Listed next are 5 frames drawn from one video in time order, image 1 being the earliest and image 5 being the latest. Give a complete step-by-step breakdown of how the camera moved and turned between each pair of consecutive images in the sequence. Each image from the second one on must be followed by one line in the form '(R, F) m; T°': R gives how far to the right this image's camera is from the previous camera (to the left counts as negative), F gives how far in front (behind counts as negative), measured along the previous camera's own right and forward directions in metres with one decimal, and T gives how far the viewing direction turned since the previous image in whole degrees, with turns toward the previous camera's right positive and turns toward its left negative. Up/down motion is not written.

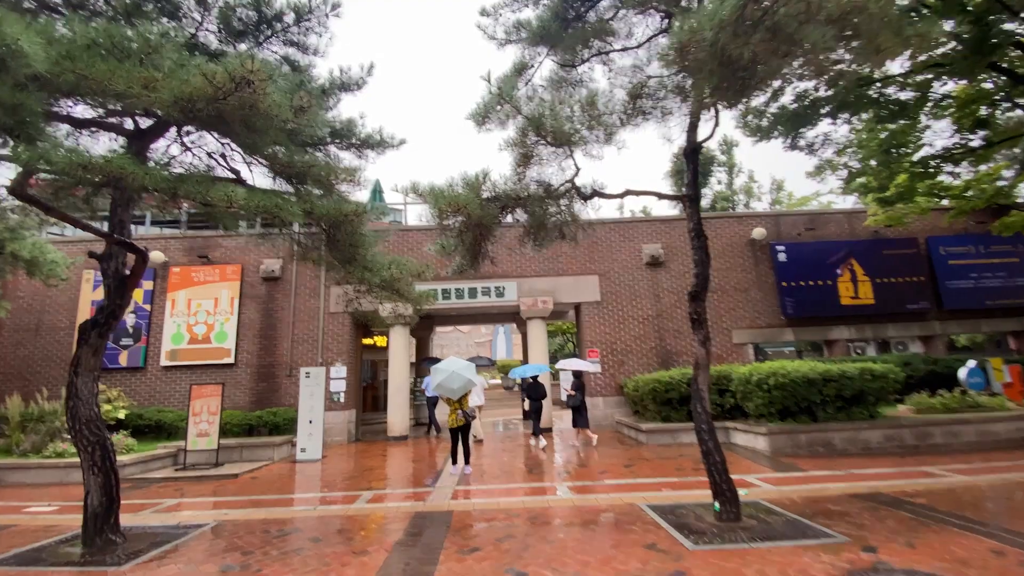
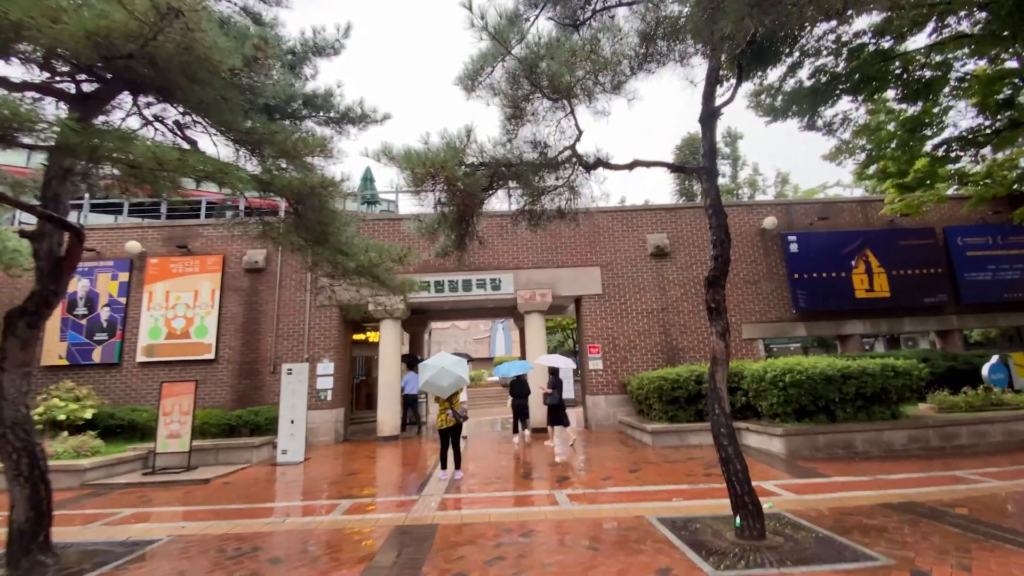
(+0.1, +0.7) m; 0°
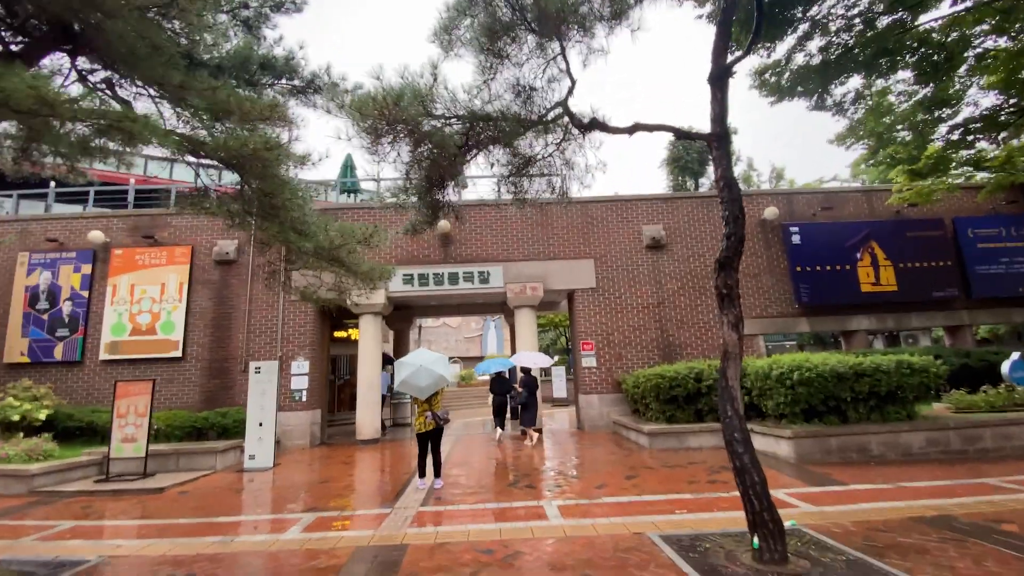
(+0.1, +0.7) m; +1°
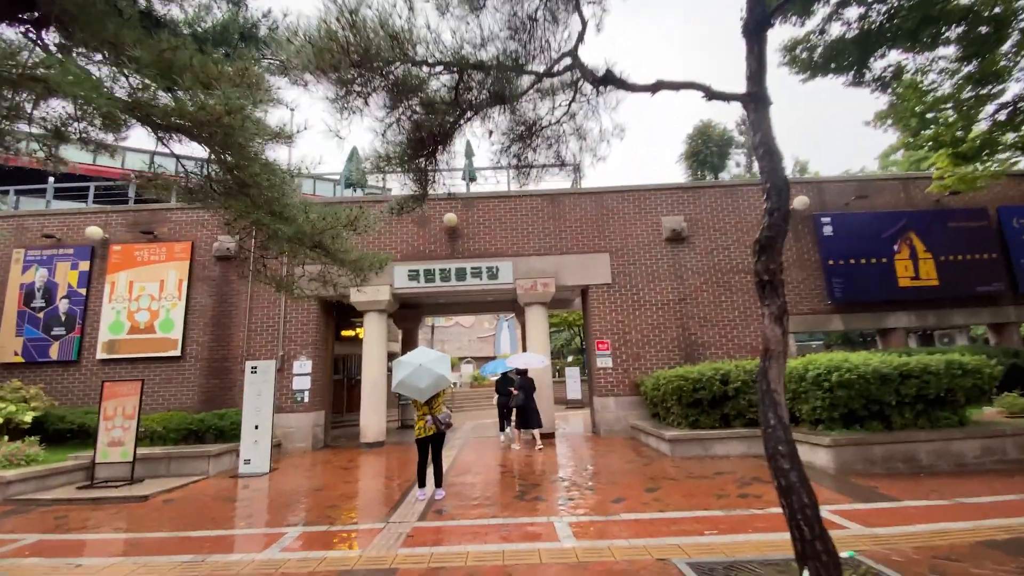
(+0.1, +0.6) m; -2°
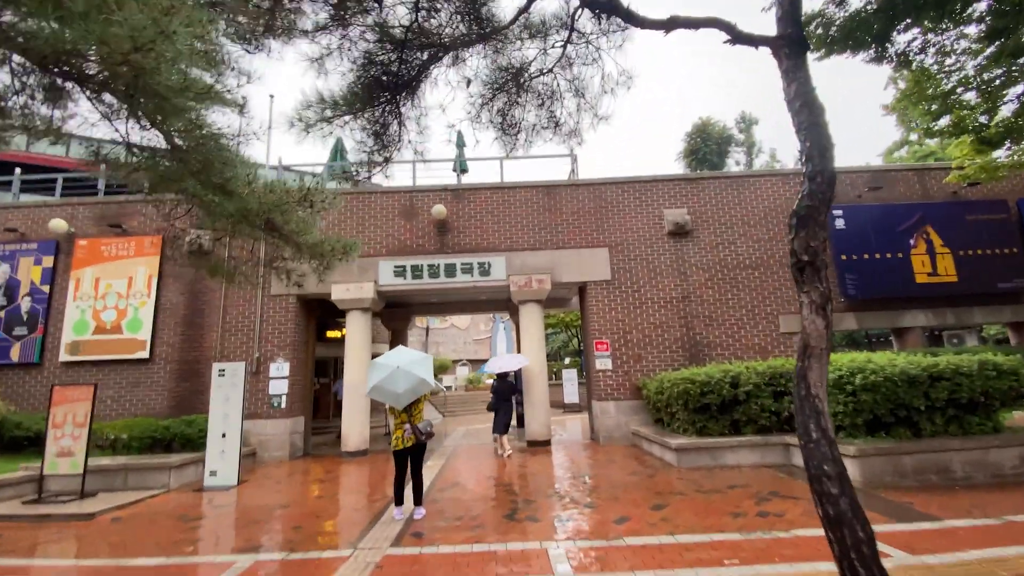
(+0.1, +0.7) m; 0°
